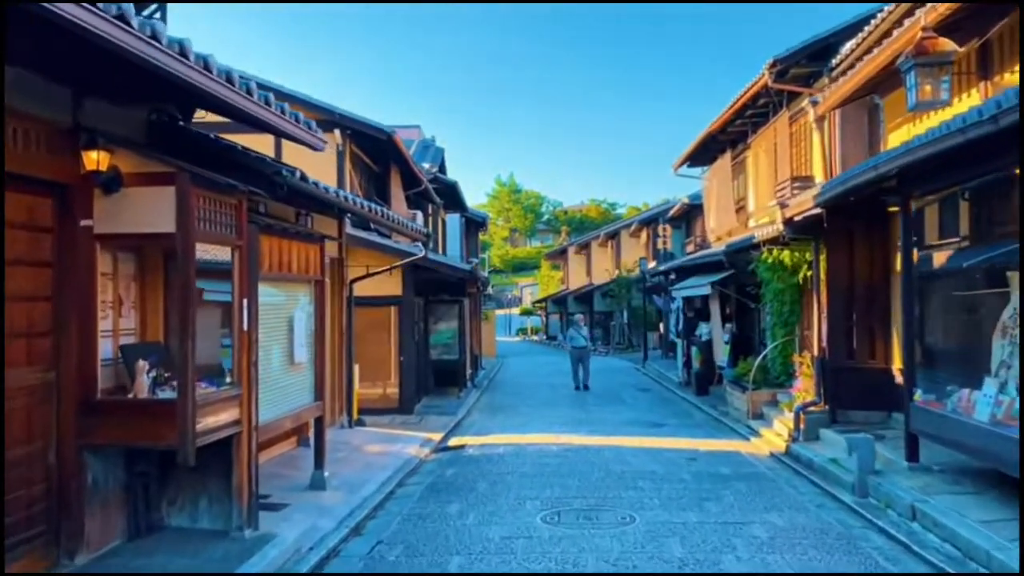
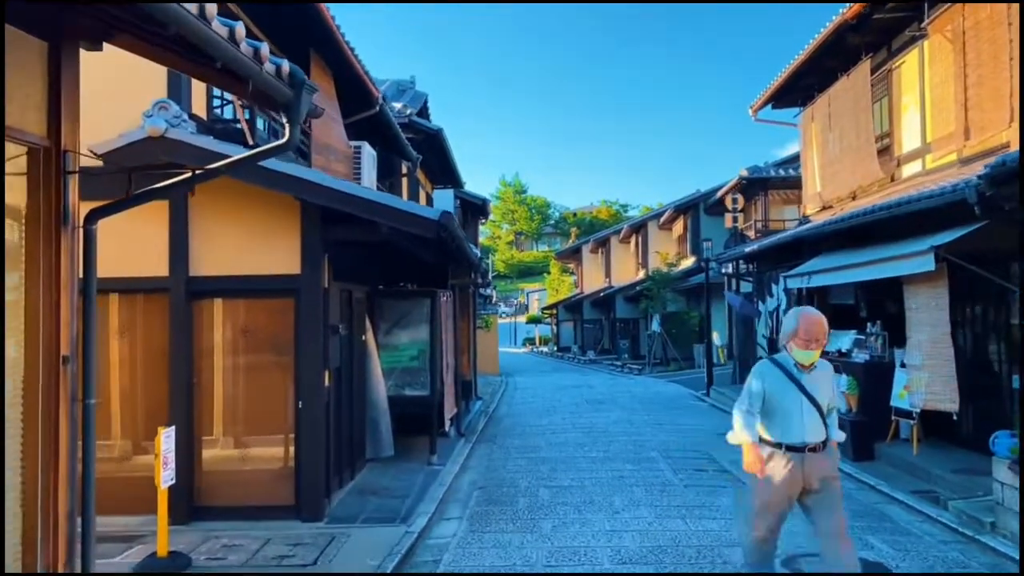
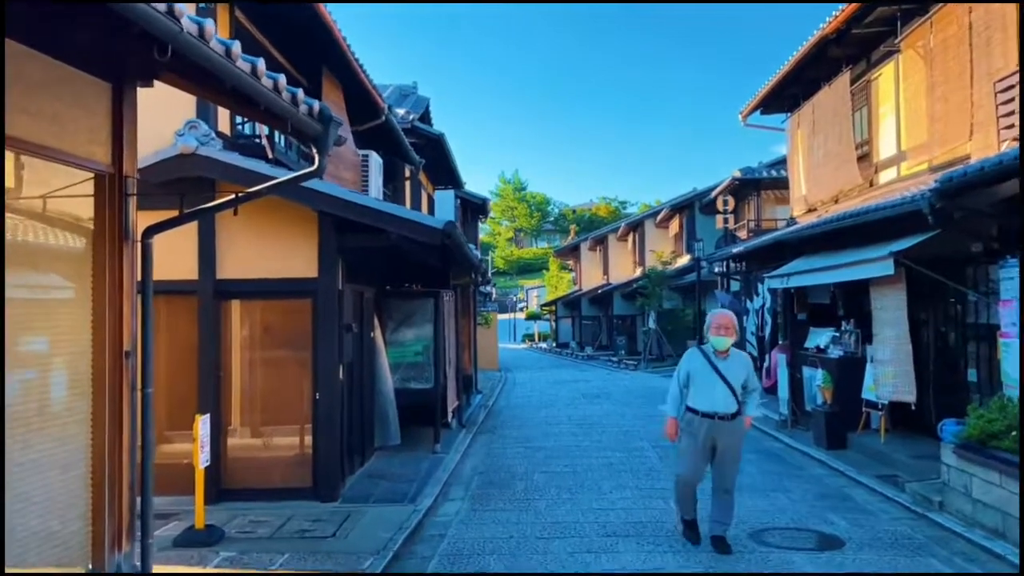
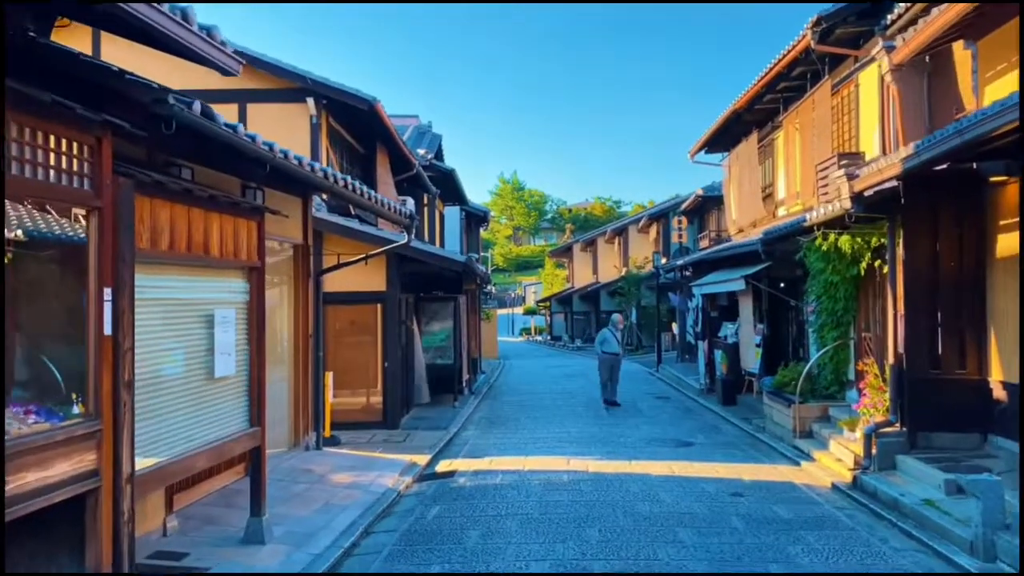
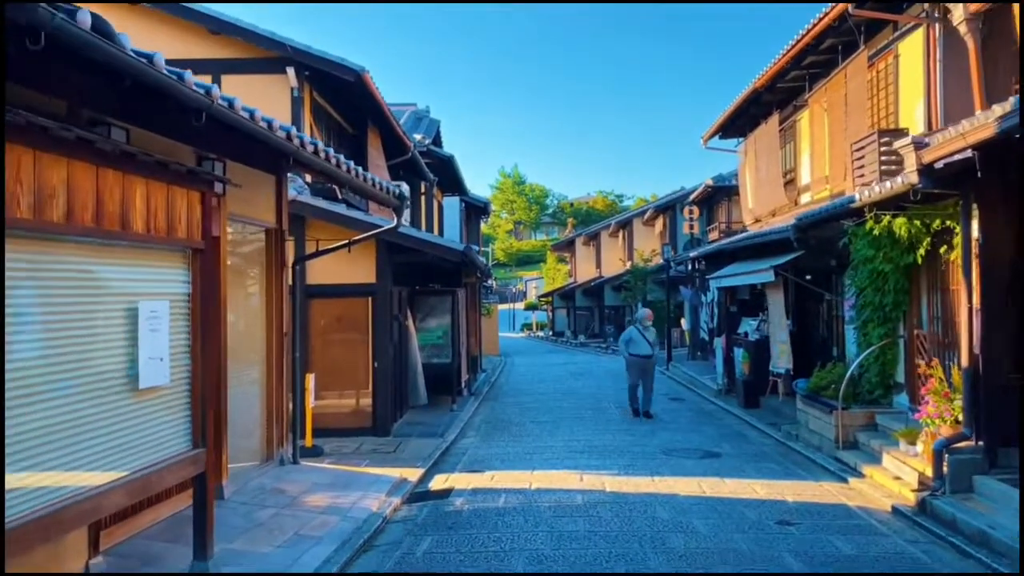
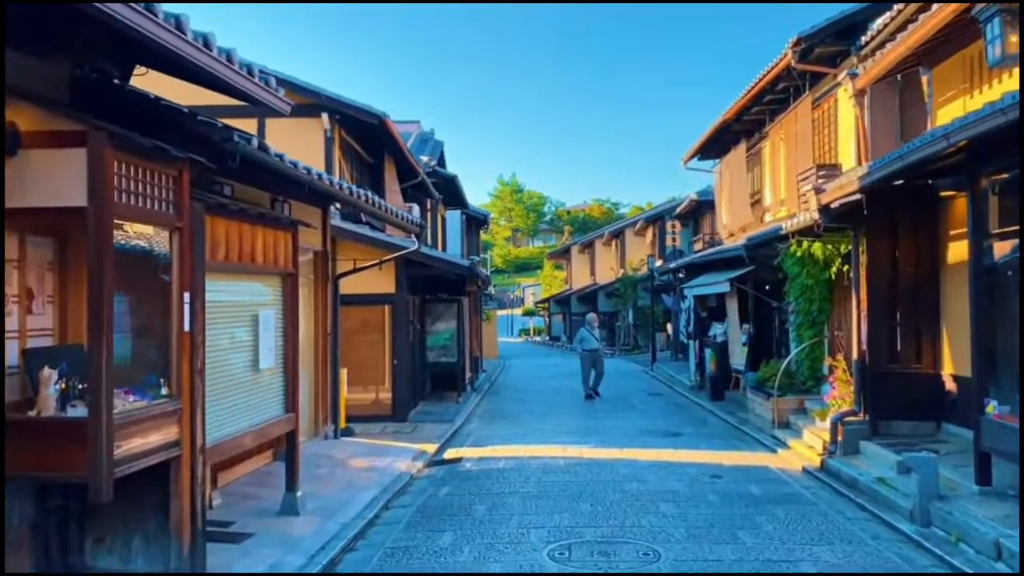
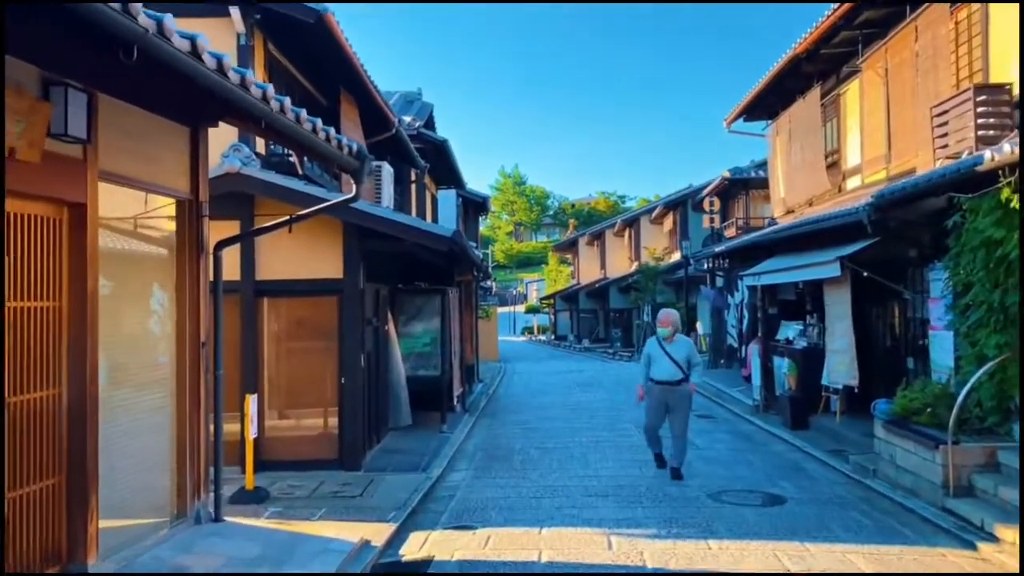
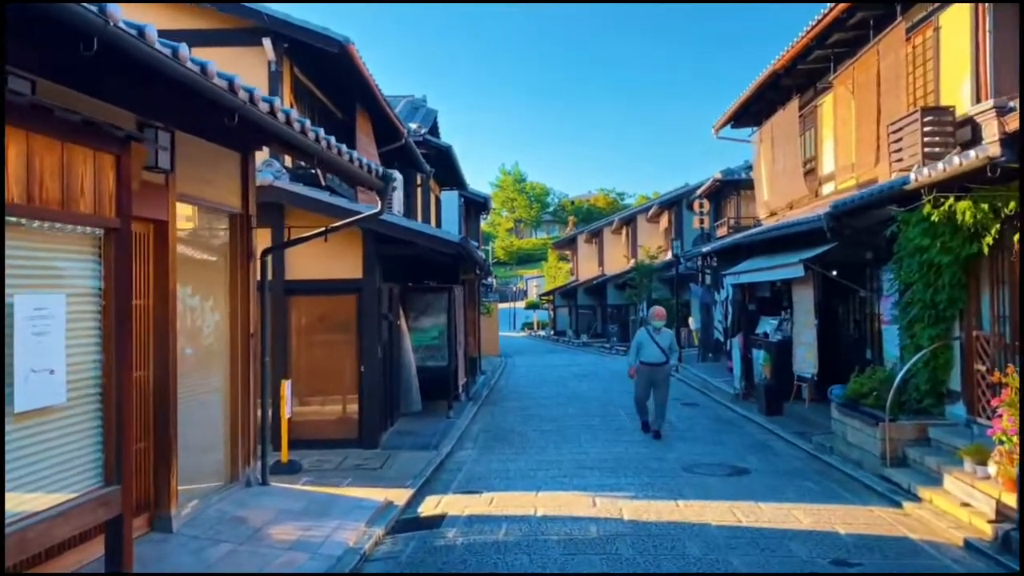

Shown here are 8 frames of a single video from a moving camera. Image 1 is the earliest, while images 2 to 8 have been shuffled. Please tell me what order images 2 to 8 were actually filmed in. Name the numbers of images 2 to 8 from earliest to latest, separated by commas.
6, 4, 5, 8, 7, 3, 2
